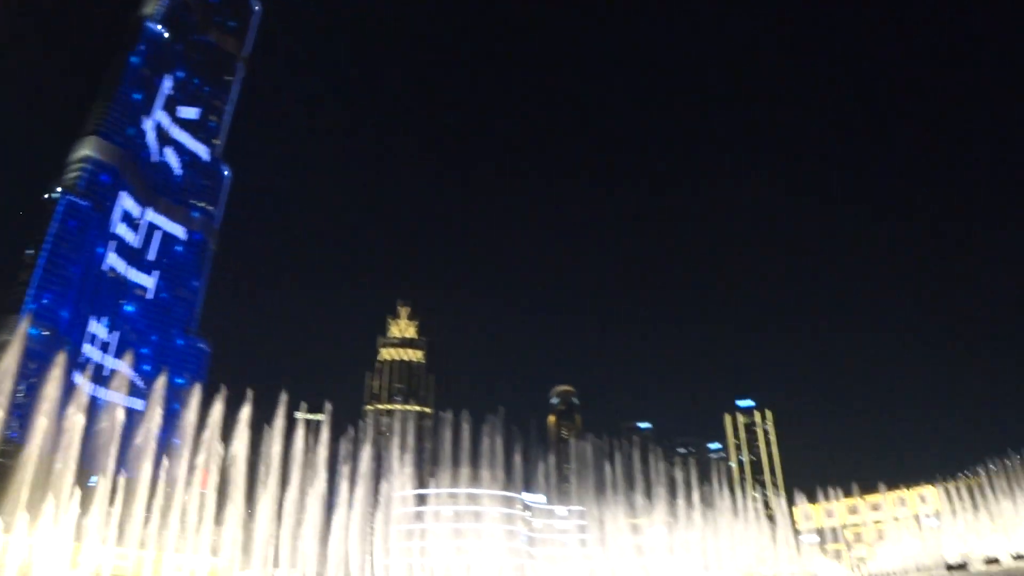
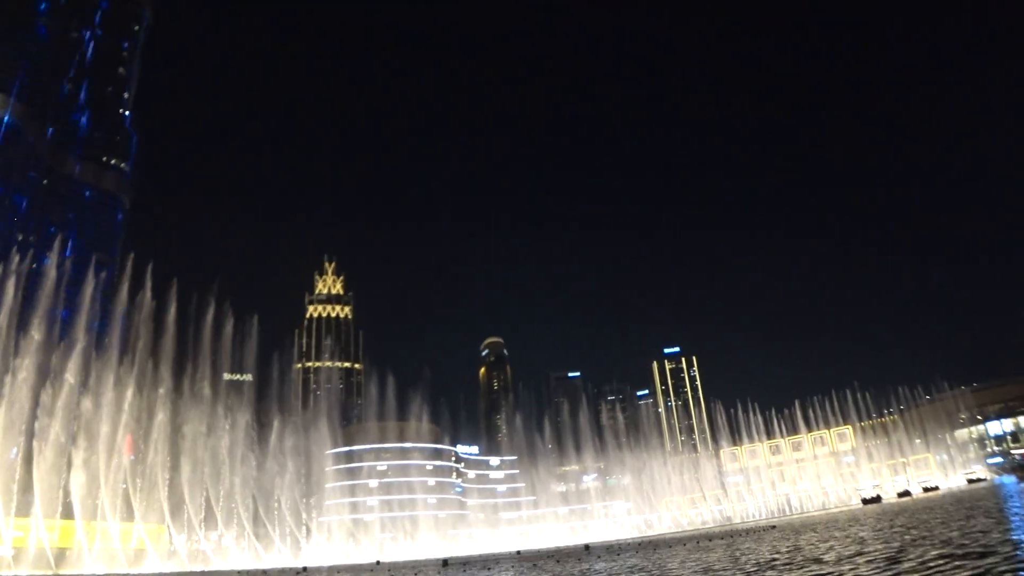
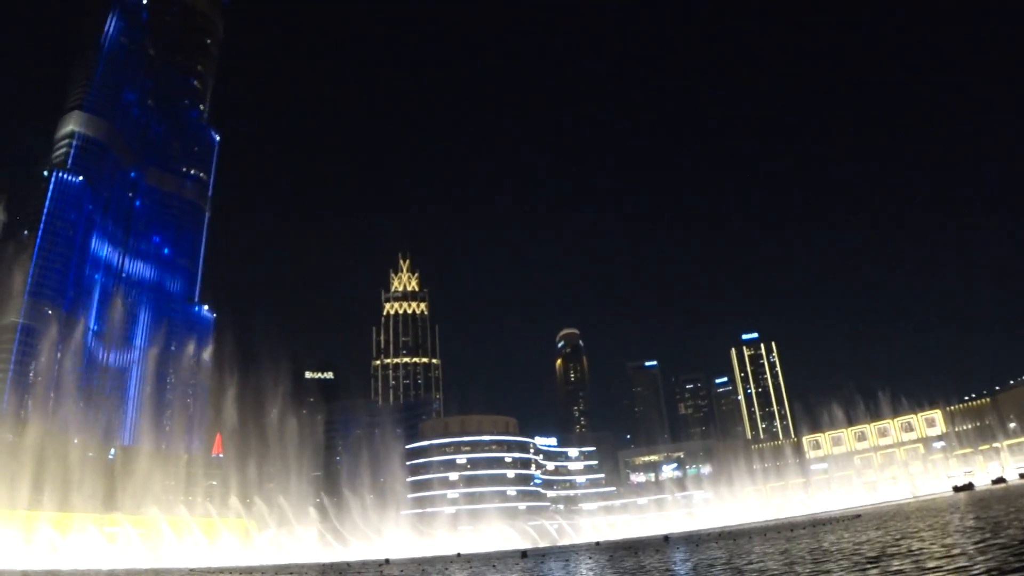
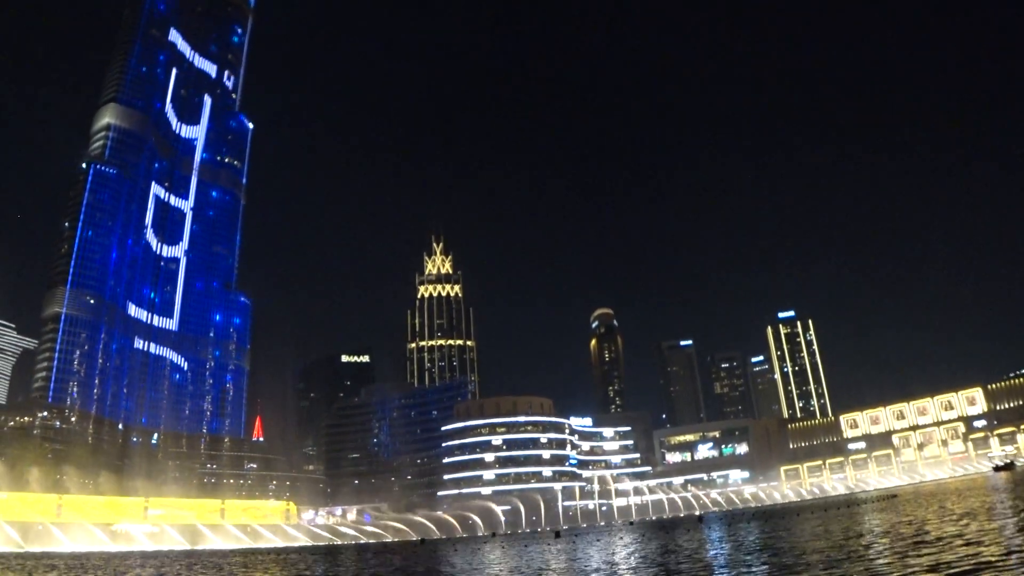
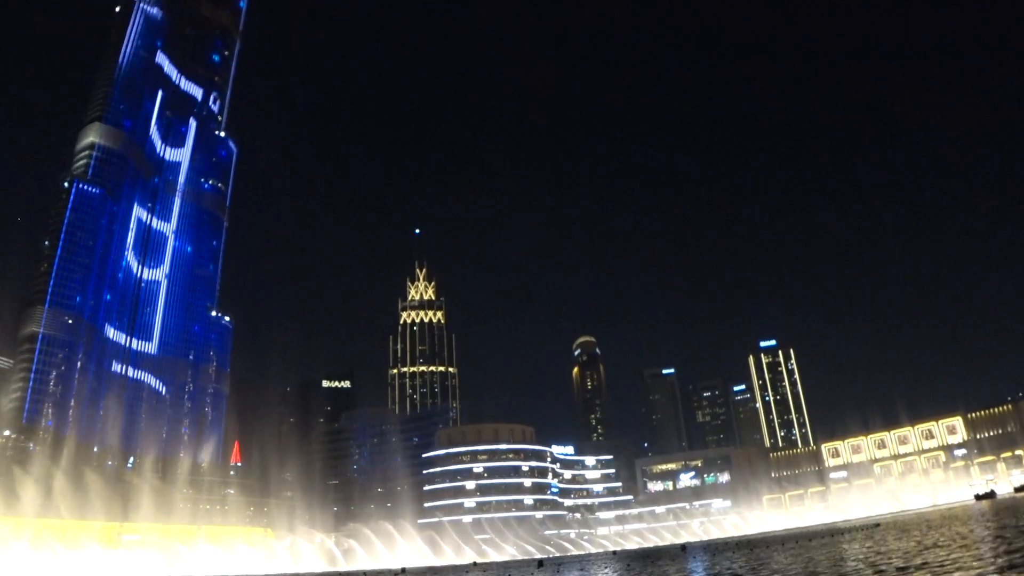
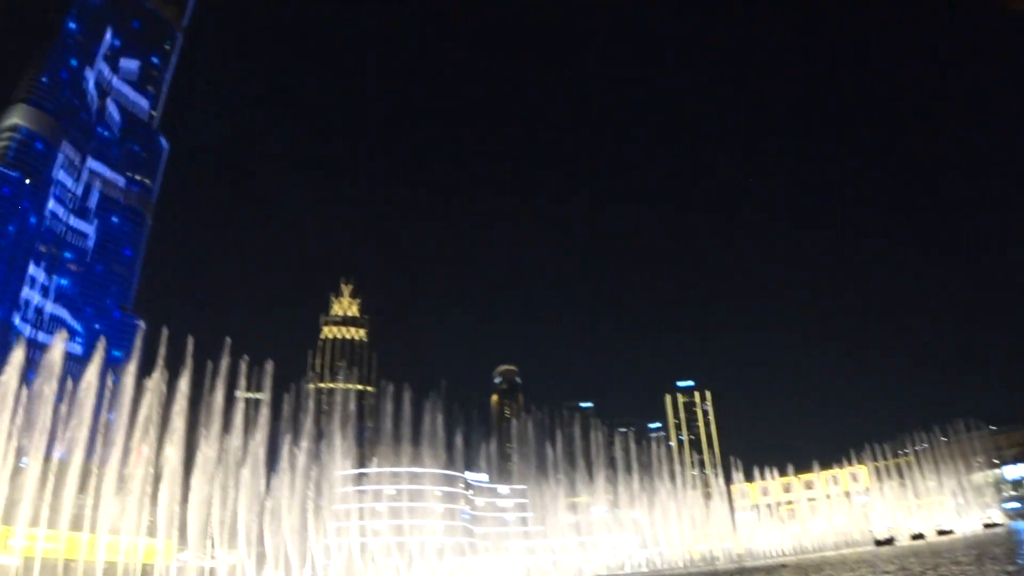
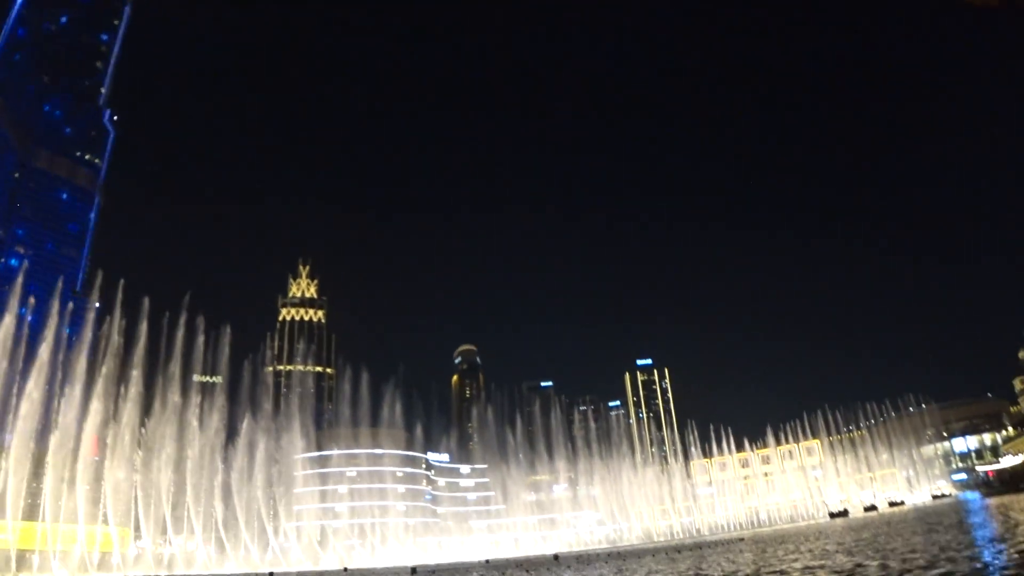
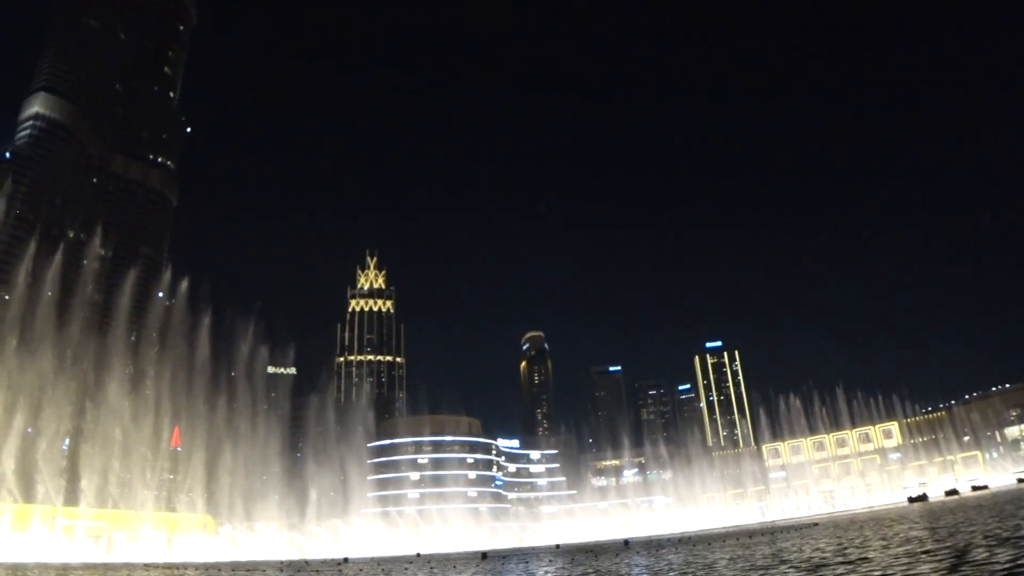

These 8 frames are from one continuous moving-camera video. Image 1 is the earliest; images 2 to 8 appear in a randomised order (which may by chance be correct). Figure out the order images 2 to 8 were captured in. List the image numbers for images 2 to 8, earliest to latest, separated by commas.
6, 7, 2, 8, 3, 5, 4
